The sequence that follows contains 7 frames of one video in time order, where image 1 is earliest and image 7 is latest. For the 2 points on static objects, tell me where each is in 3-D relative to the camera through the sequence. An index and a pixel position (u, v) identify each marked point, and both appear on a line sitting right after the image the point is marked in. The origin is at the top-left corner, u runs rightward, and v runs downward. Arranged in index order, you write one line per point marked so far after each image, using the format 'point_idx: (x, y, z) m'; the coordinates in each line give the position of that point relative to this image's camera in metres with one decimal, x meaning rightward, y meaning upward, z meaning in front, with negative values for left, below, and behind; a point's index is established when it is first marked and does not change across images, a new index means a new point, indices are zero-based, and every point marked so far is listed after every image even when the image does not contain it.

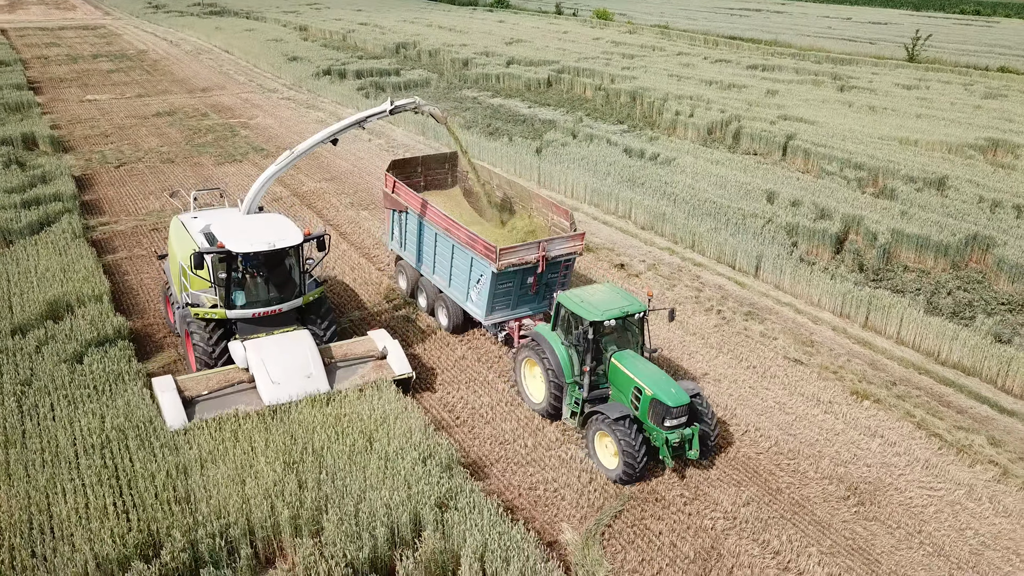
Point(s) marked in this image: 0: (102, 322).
0: (-4.9, -0.4, +9.8) m
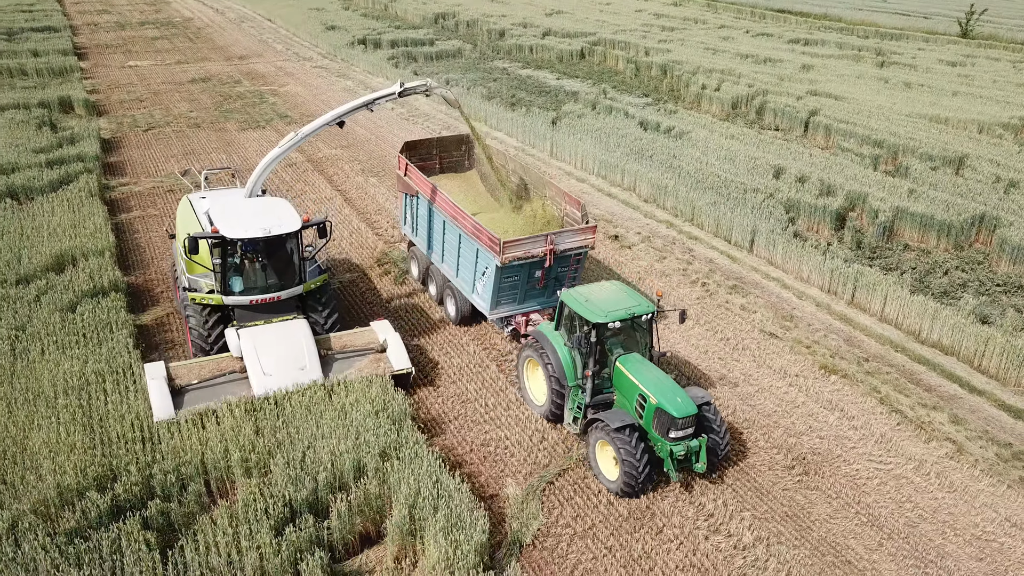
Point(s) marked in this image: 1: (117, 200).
0: (-5.2, +0.2, +10.4) m
1: (-6.9, +1.5, +14.4) m
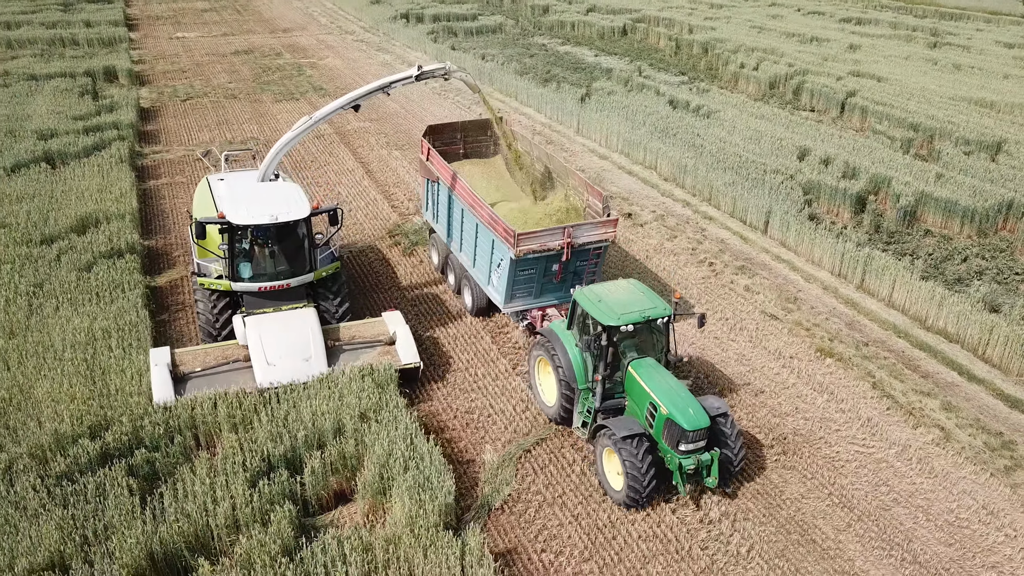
0: (-5.2, +0.7, +10.9) m
1: (-6.6, +2.2, +14.9) m
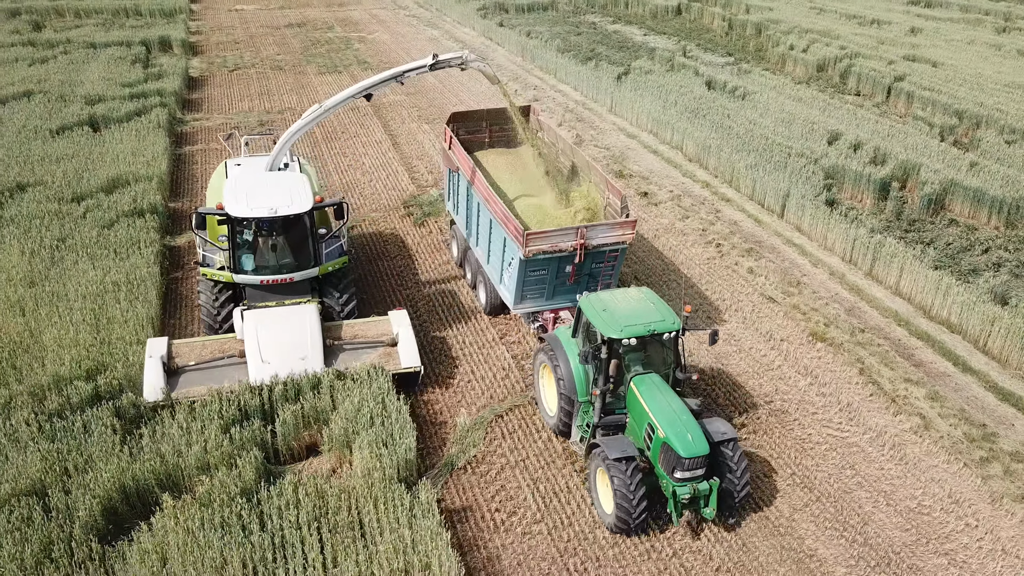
0: (-5.2, +1.3, +11.5) m
1: (-6.2, +2.9, +15.5) m
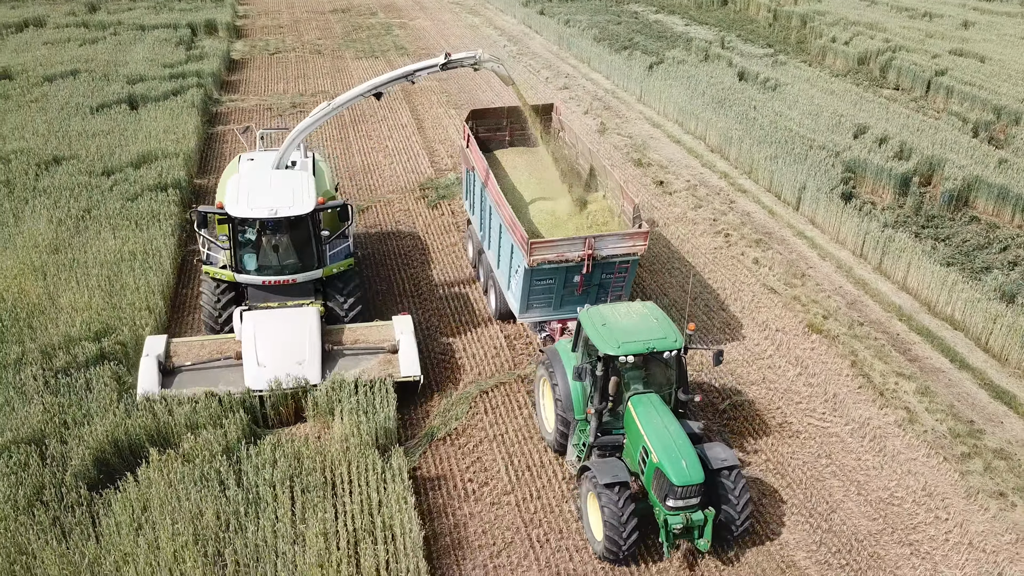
0: (-5.0, +1.7, +12.0) m
1: (-5.7, +3.4, +16.1) m
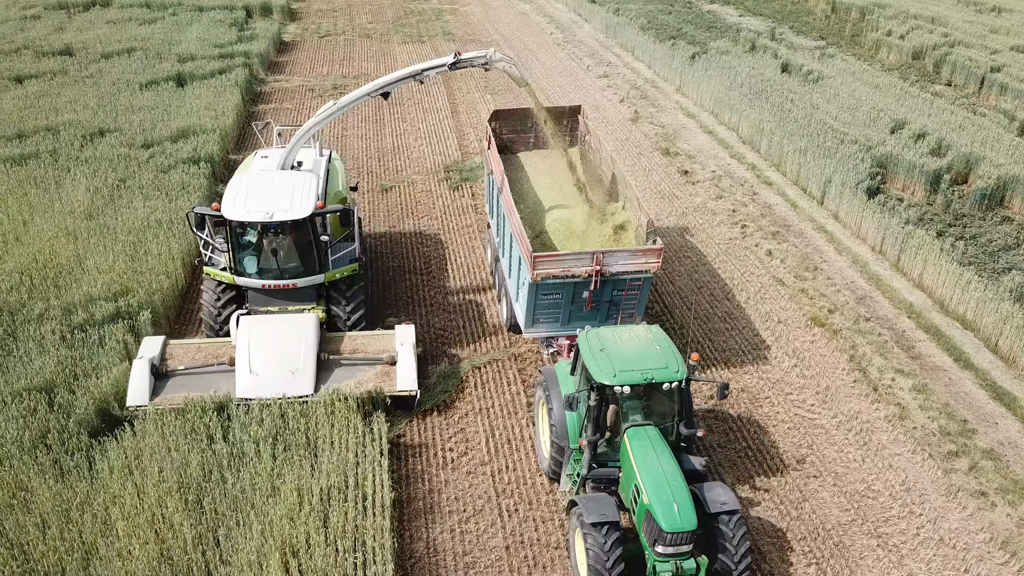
0: (-4.7, +2.1, +12.5) m
1: (-5.0, +4.0, +16.6) m
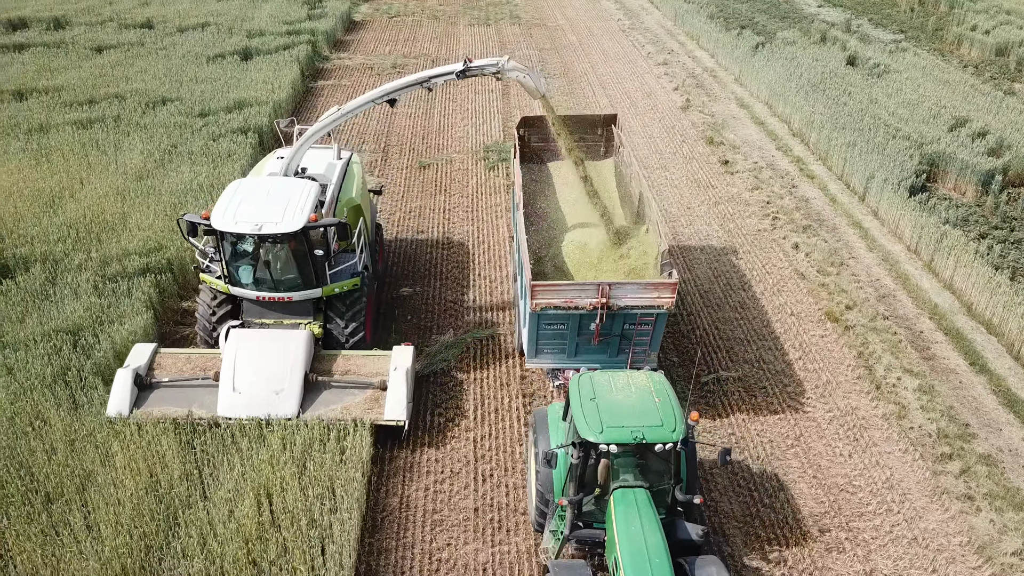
0: (-4.1, +2.7, +13.1) m
1: (-3.9, +4.6, +17.2) m
